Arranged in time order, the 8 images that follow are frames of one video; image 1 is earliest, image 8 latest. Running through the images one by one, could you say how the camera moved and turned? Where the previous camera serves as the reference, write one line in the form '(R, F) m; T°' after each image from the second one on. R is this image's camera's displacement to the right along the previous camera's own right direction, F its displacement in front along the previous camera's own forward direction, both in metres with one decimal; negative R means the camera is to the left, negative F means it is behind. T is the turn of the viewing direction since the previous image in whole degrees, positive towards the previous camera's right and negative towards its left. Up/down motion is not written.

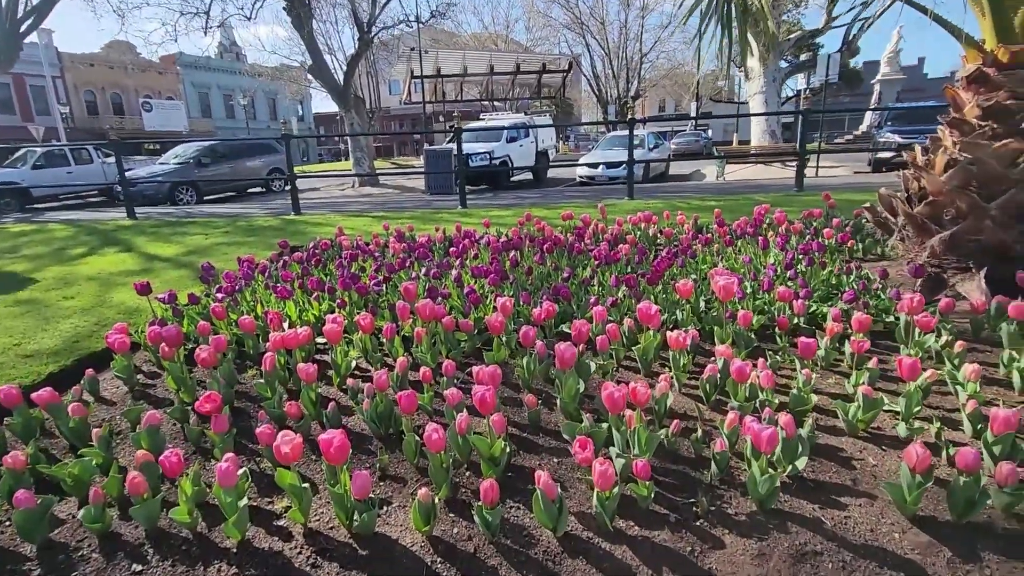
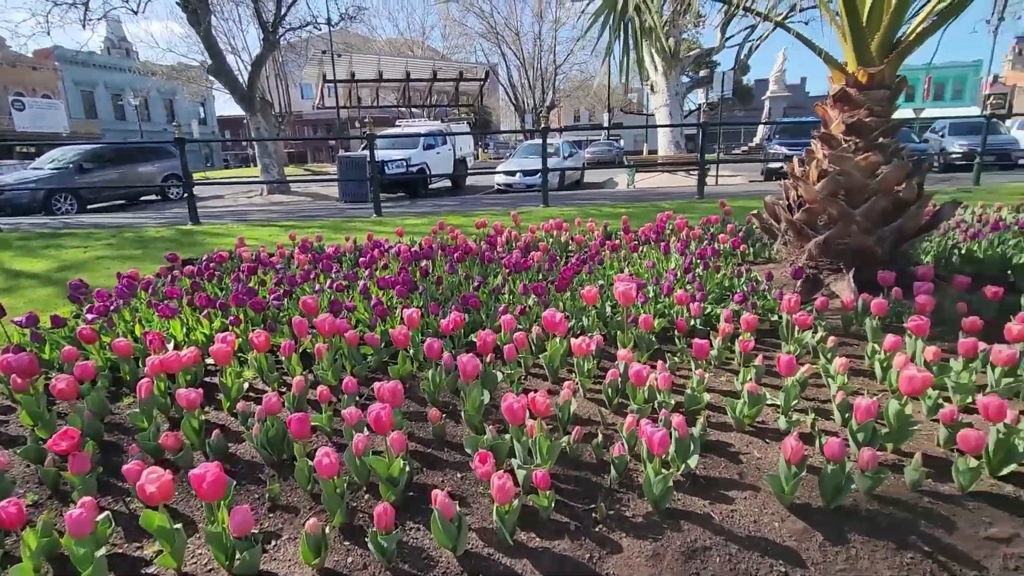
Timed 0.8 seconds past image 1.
(+0.1, 0.0) m; +8°
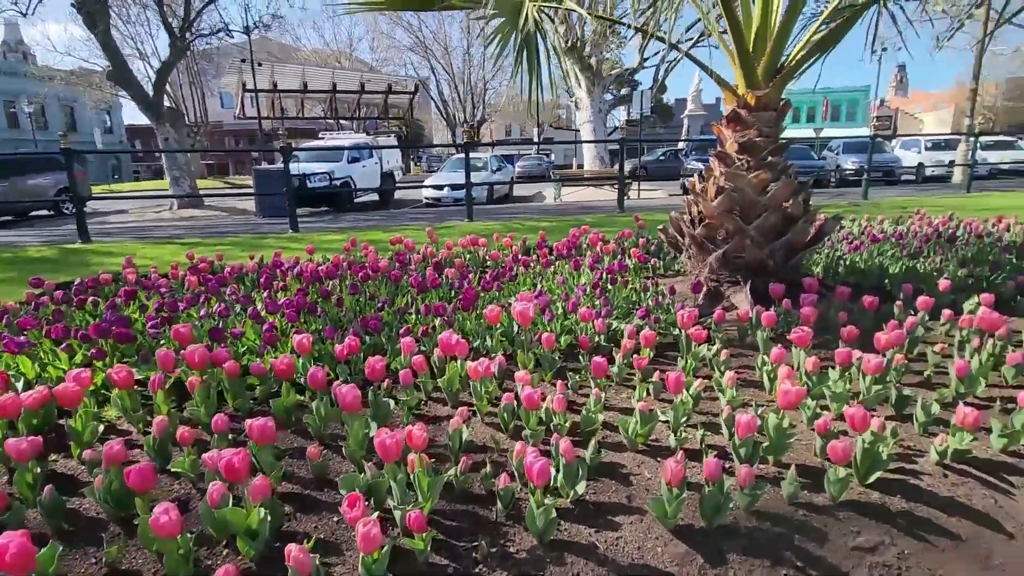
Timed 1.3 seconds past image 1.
(+0.2, +0.1) m; +7°
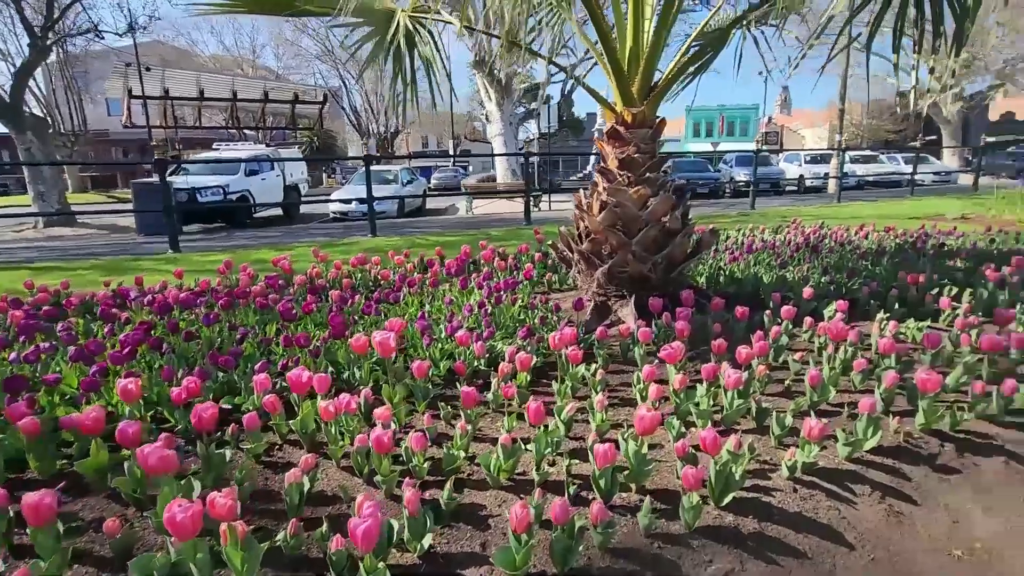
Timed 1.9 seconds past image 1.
(+0.3, +0.1) m; +8°
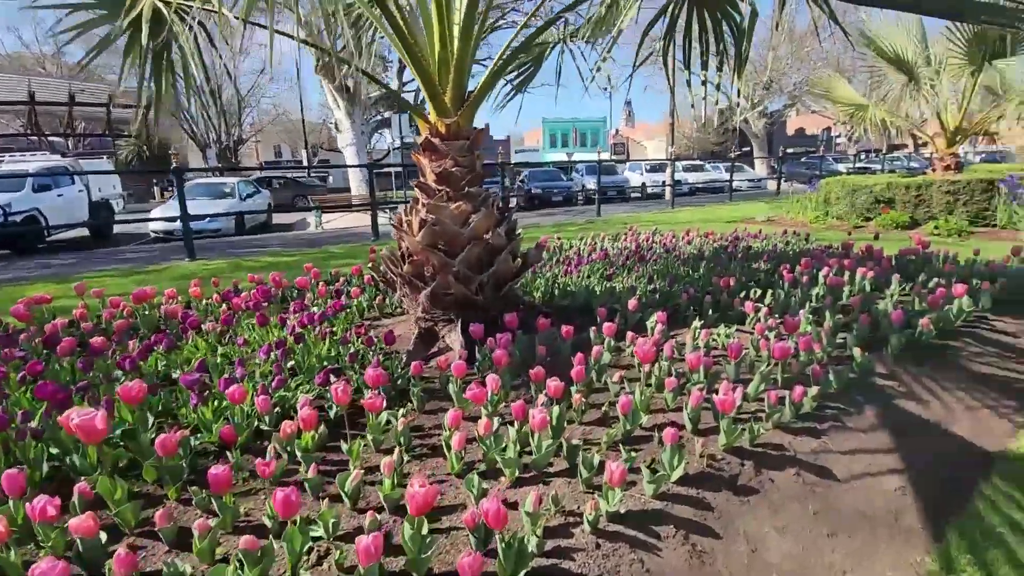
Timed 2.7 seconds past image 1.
(+0.4, +0.3) m; +14°
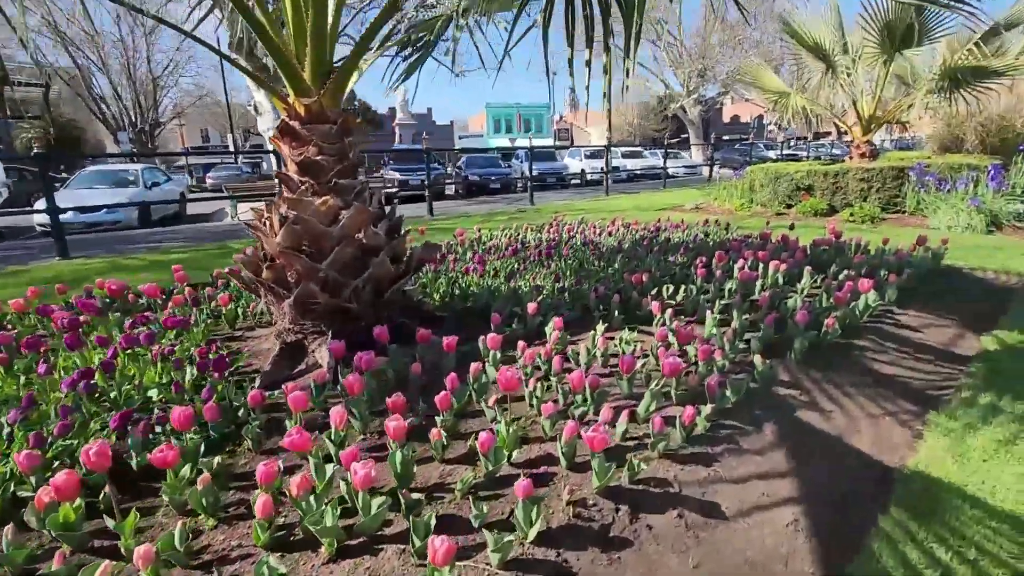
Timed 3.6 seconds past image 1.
(+0.4, +0.4) m; +6°
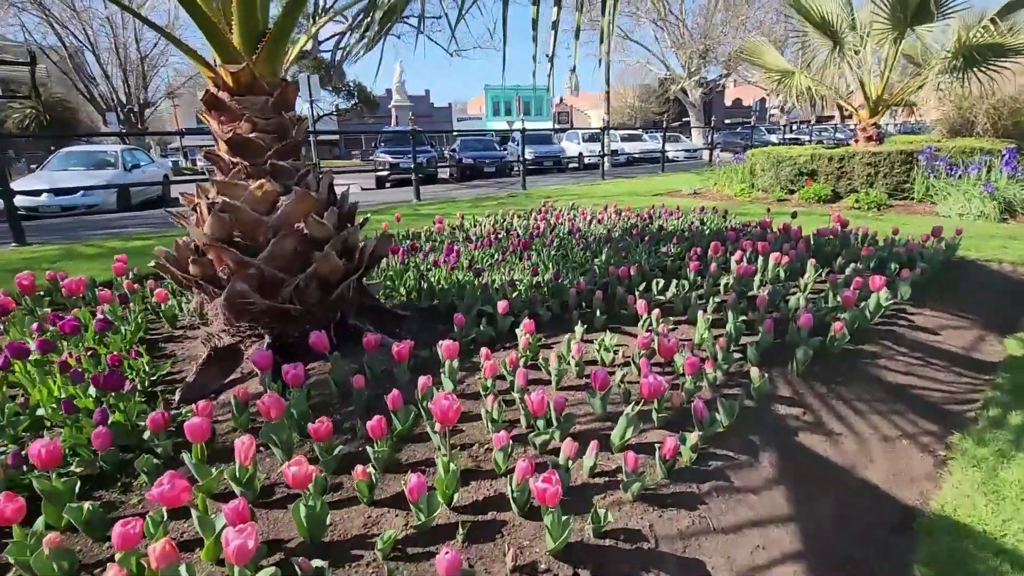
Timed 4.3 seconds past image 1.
(+0.2, +0.4) m; 0°
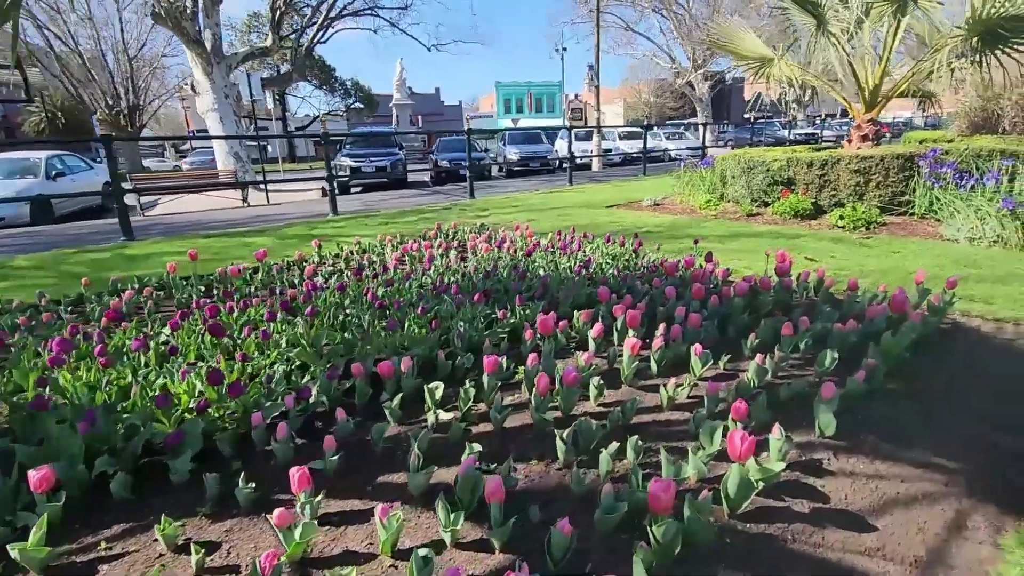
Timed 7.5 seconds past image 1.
(+1.6, +1.5) m; -2°
